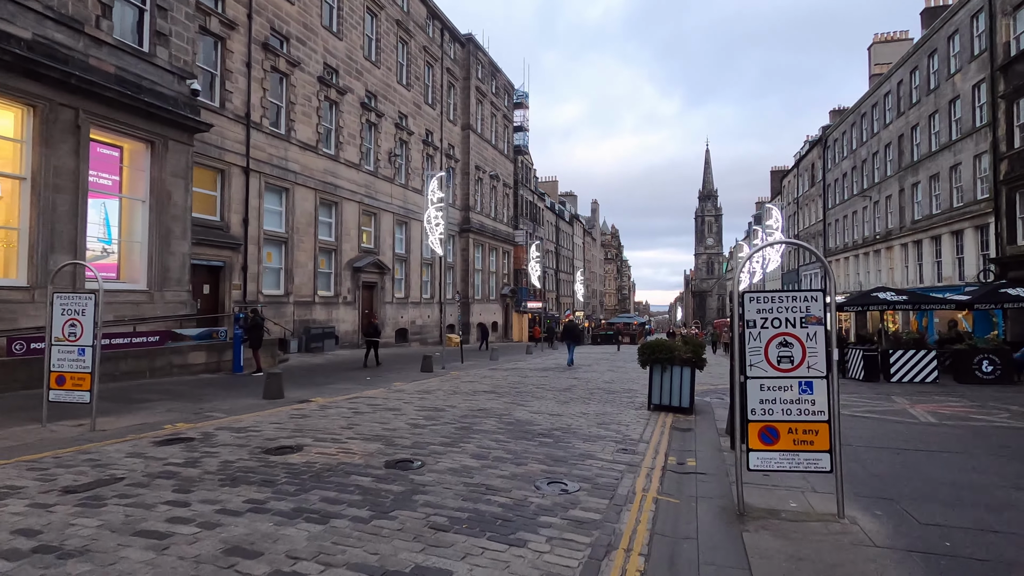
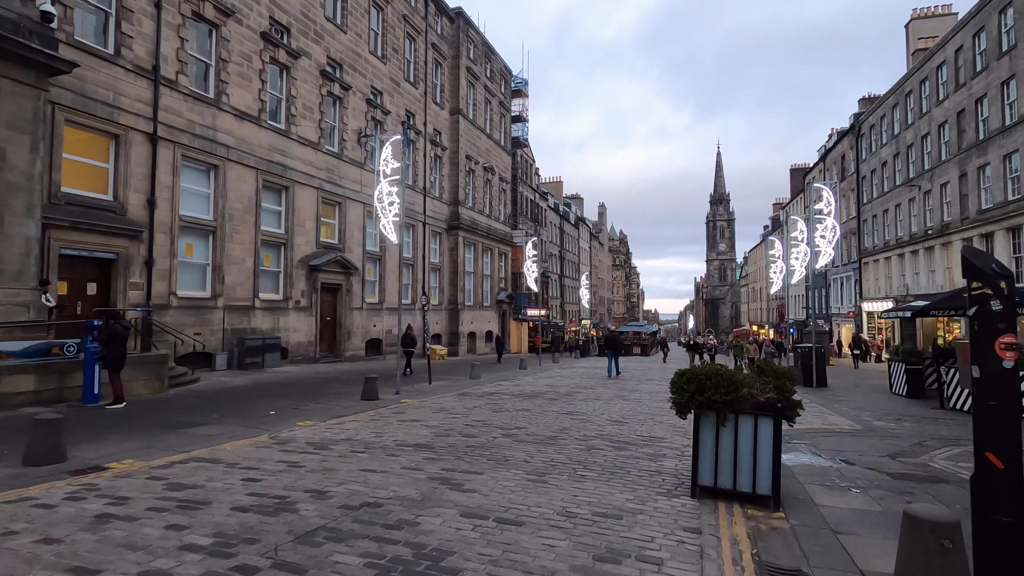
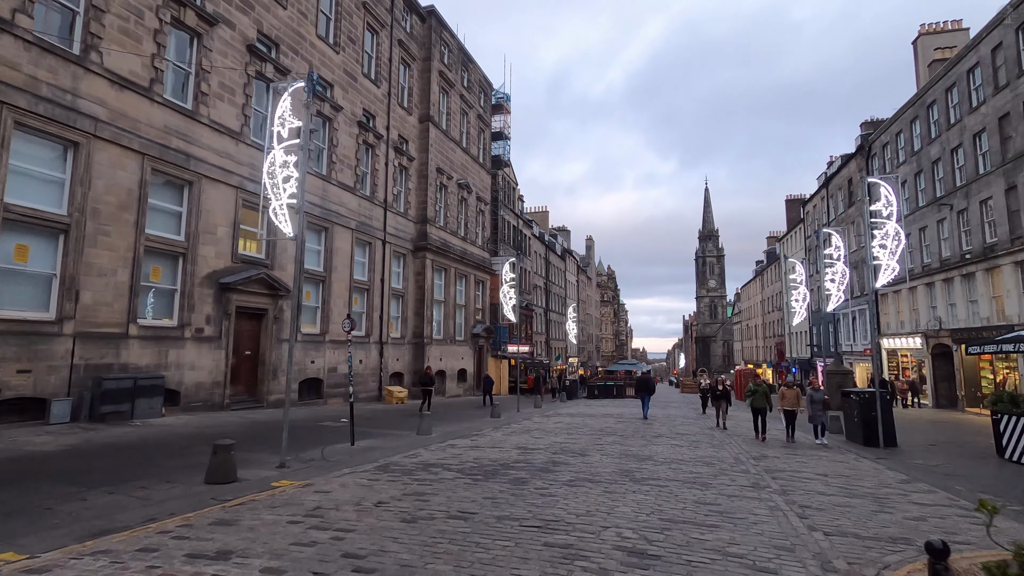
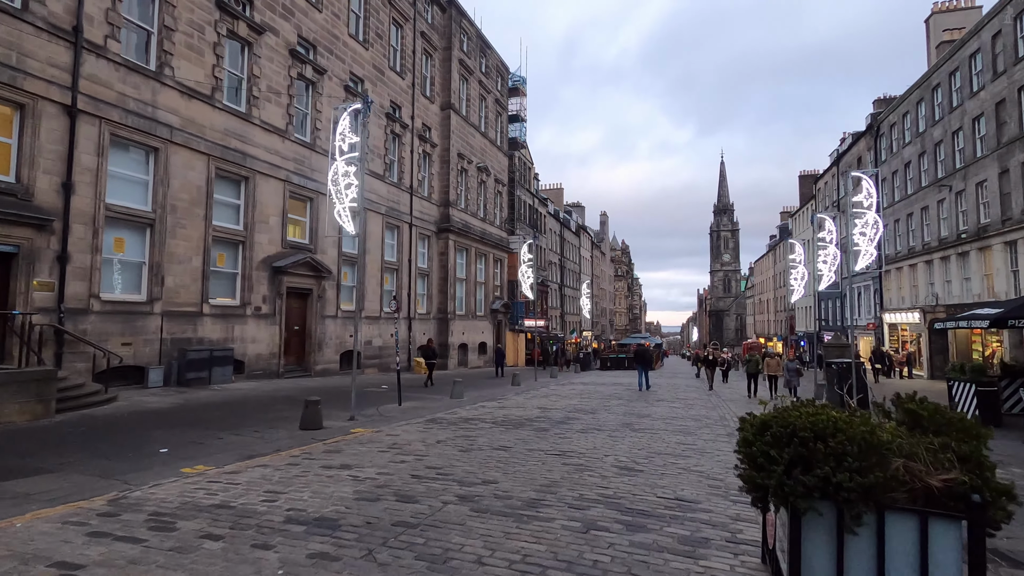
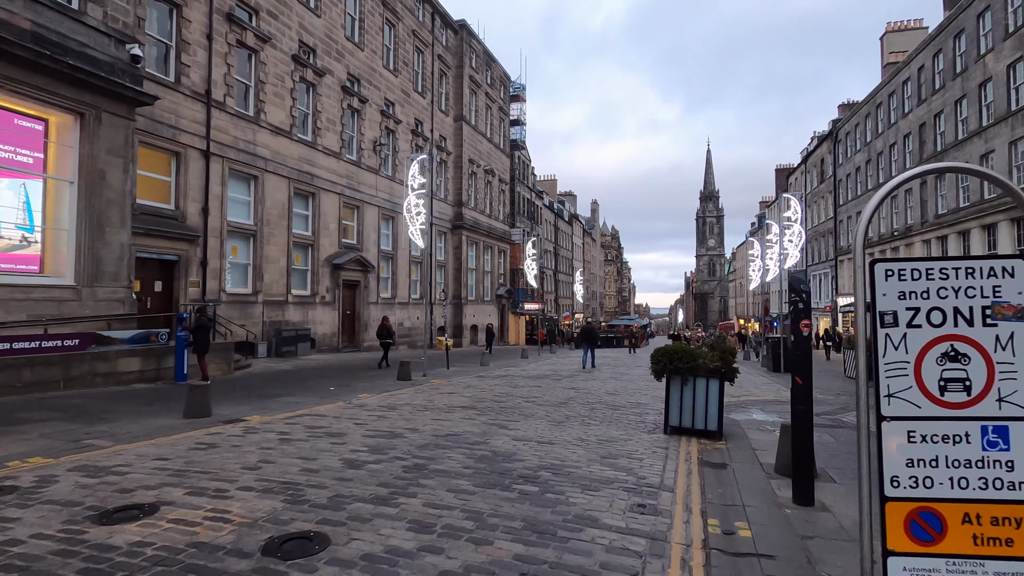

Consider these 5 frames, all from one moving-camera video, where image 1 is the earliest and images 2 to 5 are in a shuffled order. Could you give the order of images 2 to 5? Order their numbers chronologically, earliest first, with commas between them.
5, 2, 4, 3
